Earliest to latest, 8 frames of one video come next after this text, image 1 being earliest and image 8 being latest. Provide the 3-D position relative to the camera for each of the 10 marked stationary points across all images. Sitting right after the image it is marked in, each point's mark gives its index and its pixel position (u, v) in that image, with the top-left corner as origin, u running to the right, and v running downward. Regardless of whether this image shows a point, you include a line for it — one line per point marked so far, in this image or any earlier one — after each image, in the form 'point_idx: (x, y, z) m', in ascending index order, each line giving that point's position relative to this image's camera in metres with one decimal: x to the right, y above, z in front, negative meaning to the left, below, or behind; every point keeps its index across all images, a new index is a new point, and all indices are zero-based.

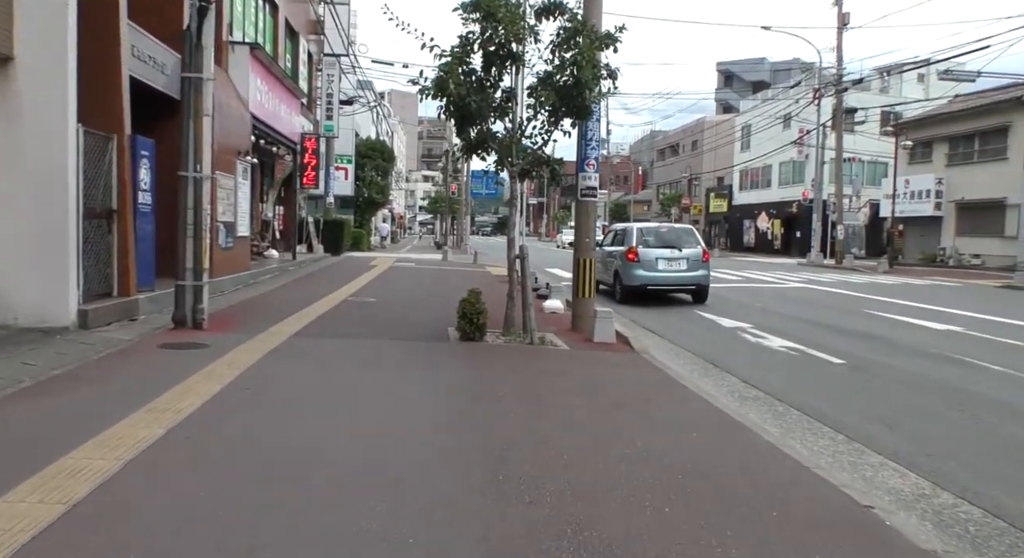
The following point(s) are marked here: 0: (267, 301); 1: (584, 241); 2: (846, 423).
0: (-4.5, -0.4, +13.7) m
1: (+1.1, +0.6, +11.2) m
2: (+3.0, -1.3, +6.6) m
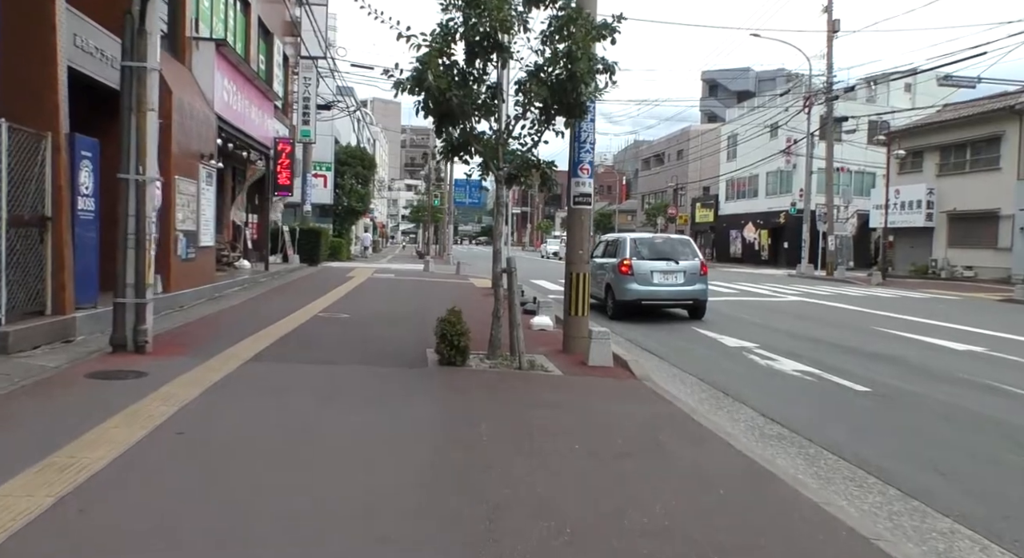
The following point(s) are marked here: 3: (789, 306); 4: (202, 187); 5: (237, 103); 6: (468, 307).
0: (-4.7, -0.7, +12.5) m
1: (+0.9, +0.4, +10.2) m
2: (+2.9, -1.5, +5.6) m
3: (+7.3, -0.8, +19.5) m
4: (-6.0, +1.8, +14.3) m
5: (-6.5, +4.1, +17.5) m
6: (-1.0, -0.6, +17.3) m
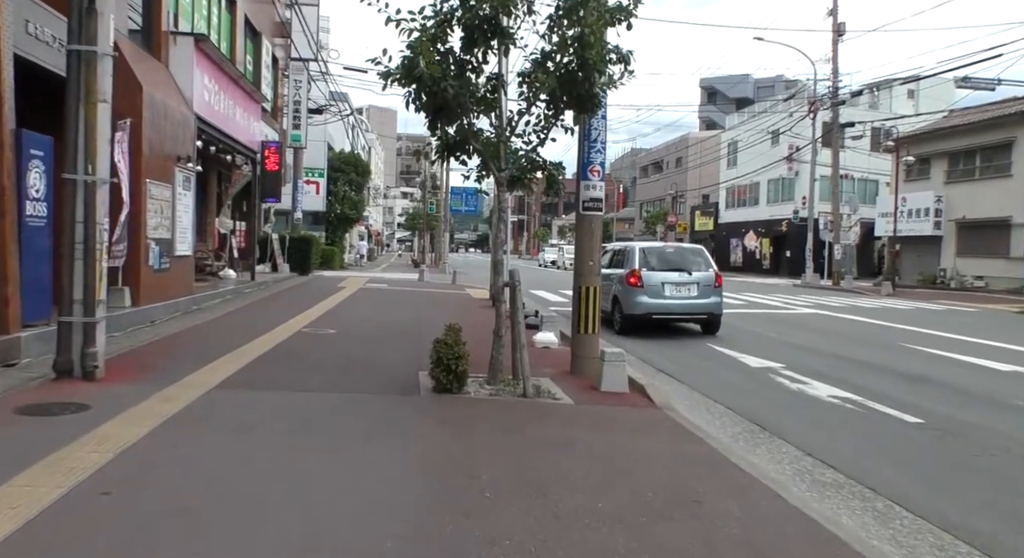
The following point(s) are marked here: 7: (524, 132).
0: (-4.7, -0.9, +11.4) m
1: (+0.9, +0.2, +9.2) m
2: (+3.0, -1.6, +4.5) m
3: (+7.3, -1.1, +18.5) m
4: (-6.0, +1.6, +13.3) m
5: (-6.5, +3.9, +16.5) m
6: (-1.1, -0.9, +16.2) m
7: (+0.1, +1.7, +8.4) m
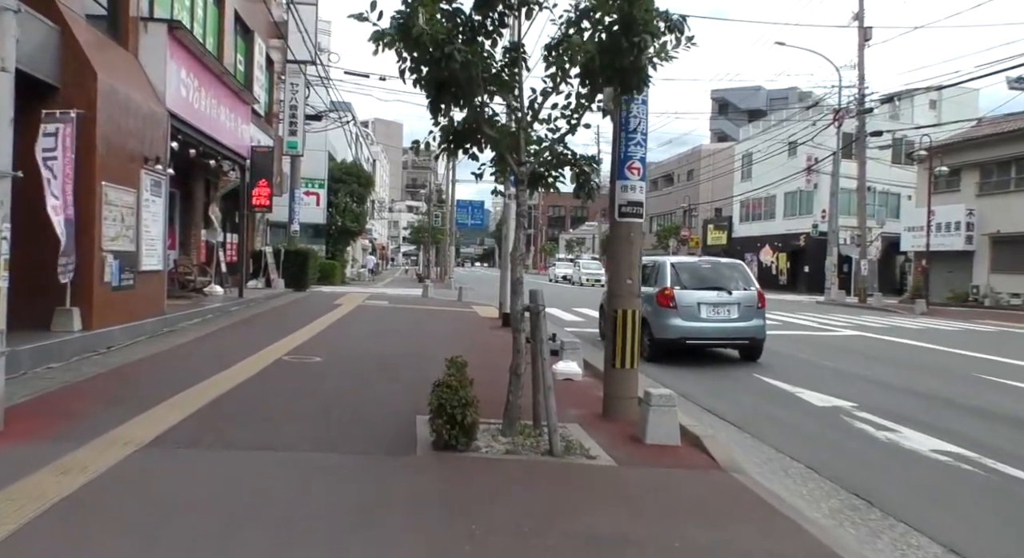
0: (-4.5, -1.1, +9.7) m
1: (+1.1, 0.0, +7.4) m
2: (+3.1, -1.7, +2.7) m
3: (+7.6, -1.5, +16.6) m
4: (-5.8, +1.3, +11.6) m
5: (-6.3, +3.5, +14.9) m
6: (-0.8, -1.3, +14.5) m
7: (+0.3, +1.5, +6.7) m
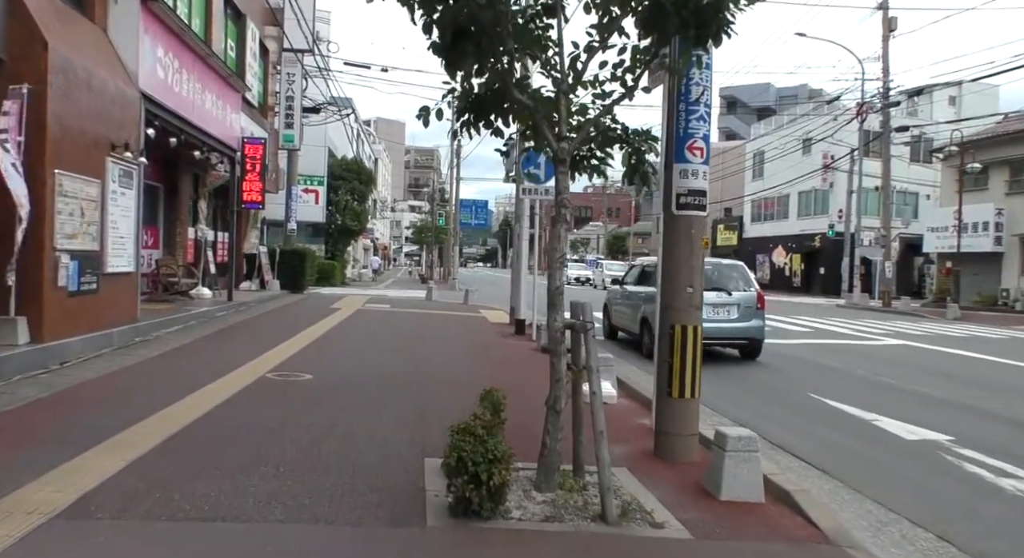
0: (-4.2, -1.2, +8.2) m
1: (+1.4, -0.1, +6.0) m
2: (+3.4, -1.8, +1.2) m
3: (+7.9, -1.6, +15.1) m
4: (-5.5, +1.2, +10.2) m
5: (-6.0, +3.5, +13.4) m
6: (-0.5, -1.3, +13.0) m
7: (+0.6, +1.4, +5.2) m
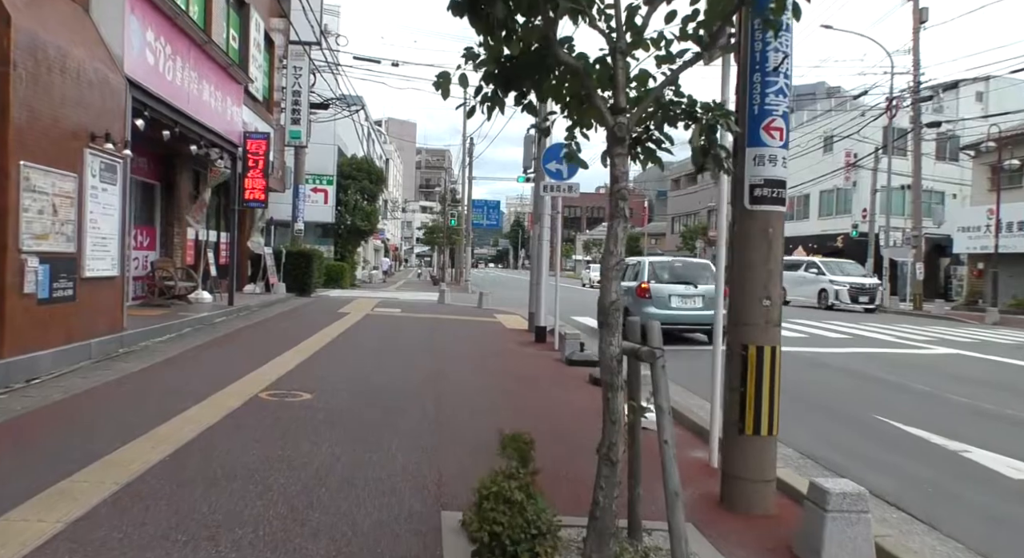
0: (-4.0, -1.2, +7.2) m
1: (+1.6, -0.2, +4.9) m
2: (+3.5, -1.9, +0.1) m
3: (+8.2, -1.7, +13.9) m
4: (-5.2, +1.2, +9.2) m
5: (-5.6, +3.4, +12.4) m
6: (-0.2, -1.4, +11.9) m
7: (+0.8, +1.4, +4.1) m
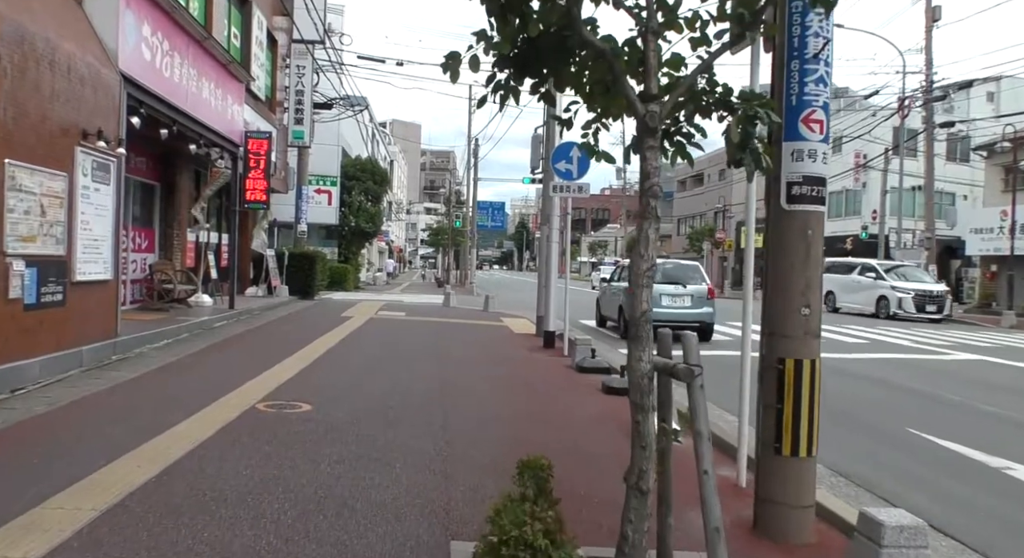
0: (-3.8, -1.3, +6.8) m
1: (+1.7, -0.2, +4.4) m
2: (+3.6, -1.9, -0.3) m
3: (+8.4, -1.8, +13.5) m
4: (-5.1, +1.1, +8.8) m
5: (-5.5, +3.4, +12.0) m
6: (0.0, -1.4, +11.5) m
7: (+0.9, +1.3, +3.7) m
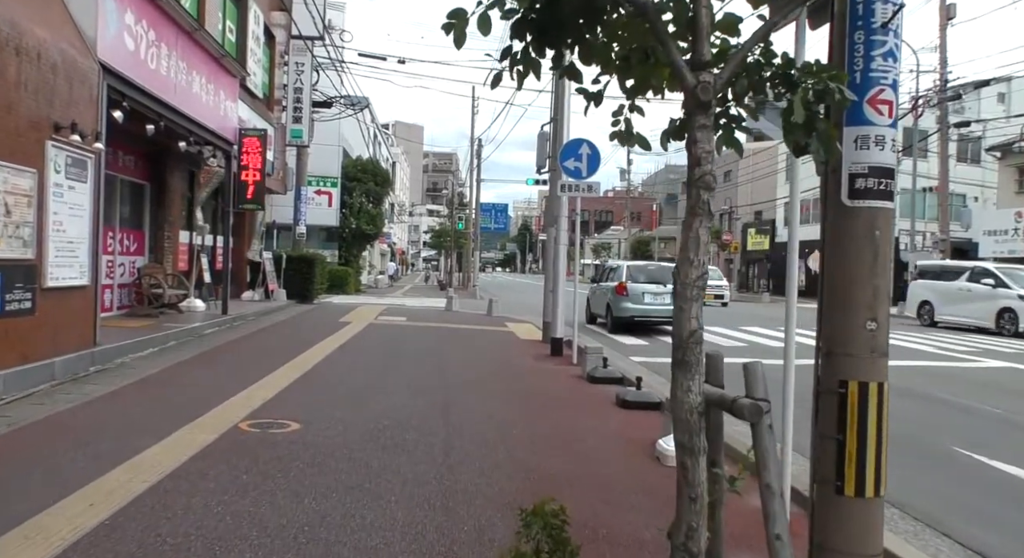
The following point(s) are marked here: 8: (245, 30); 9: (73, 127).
0: (-3.8, -1.3, +6.1) m
1: (+1.8, -0.3, +3.7) m
2: (+3.7, -1.9, -1.0) m
3: (+8.5, -1.8, +12.7) m
4: (-5.0, +1.1, +8.1) m
5: (-5.4, +3.3, +11.4) m
6: (0.0, -1.5, +10.8) m
7: (+1.0, +1.3, +3.0) m
8: (-6.4, +5.9, +17.6) m
9: (-5.0, +1.7, +8.4) m
